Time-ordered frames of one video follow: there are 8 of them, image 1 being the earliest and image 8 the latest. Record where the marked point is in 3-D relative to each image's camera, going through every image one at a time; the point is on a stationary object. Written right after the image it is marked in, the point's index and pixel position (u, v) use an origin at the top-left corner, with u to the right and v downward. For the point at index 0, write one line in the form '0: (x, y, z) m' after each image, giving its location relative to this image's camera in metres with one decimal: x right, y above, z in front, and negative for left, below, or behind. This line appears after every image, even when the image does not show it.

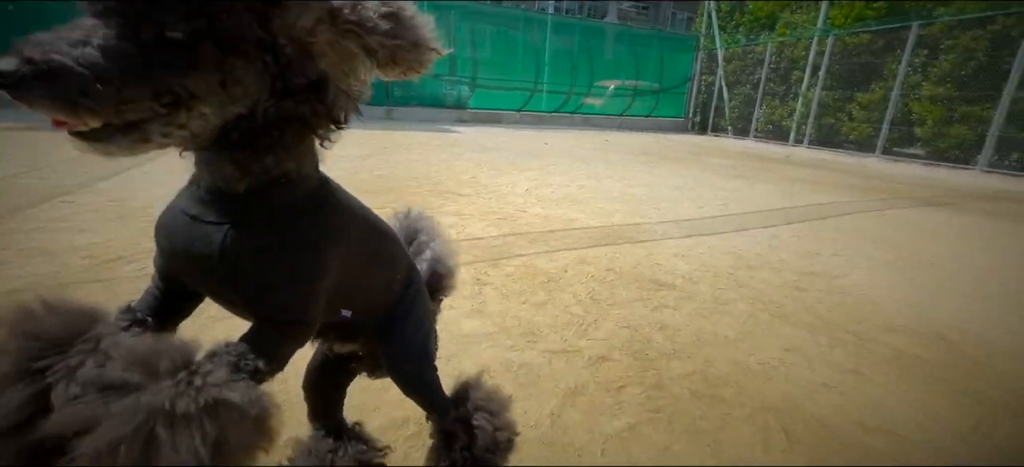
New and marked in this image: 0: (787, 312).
0: (+1.6, -0.5, +2.6) m
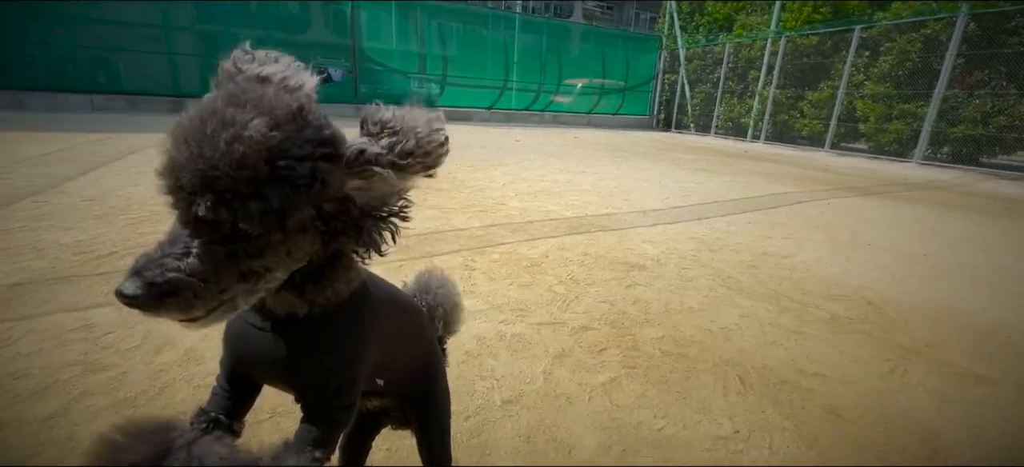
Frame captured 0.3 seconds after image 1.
0: (+1.5, -0.3, +2.9) m
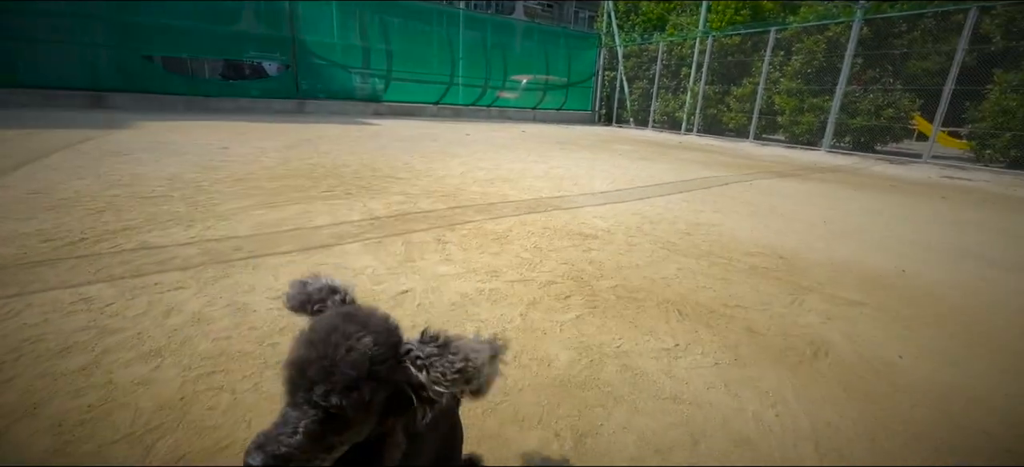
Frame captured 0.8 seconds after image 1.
0: (+1.3, -0.1, +3.4) m
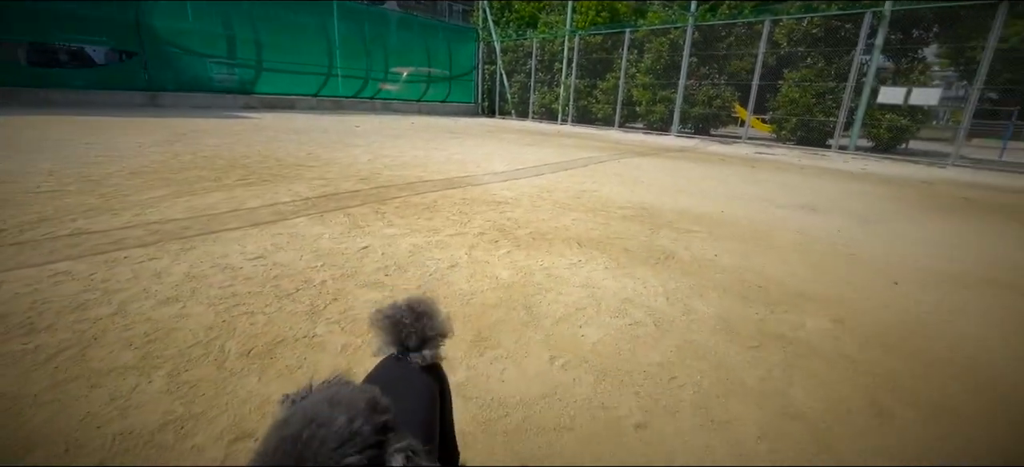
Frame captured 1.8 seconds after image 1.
0: (+0.6, +0.3, +4.3) m
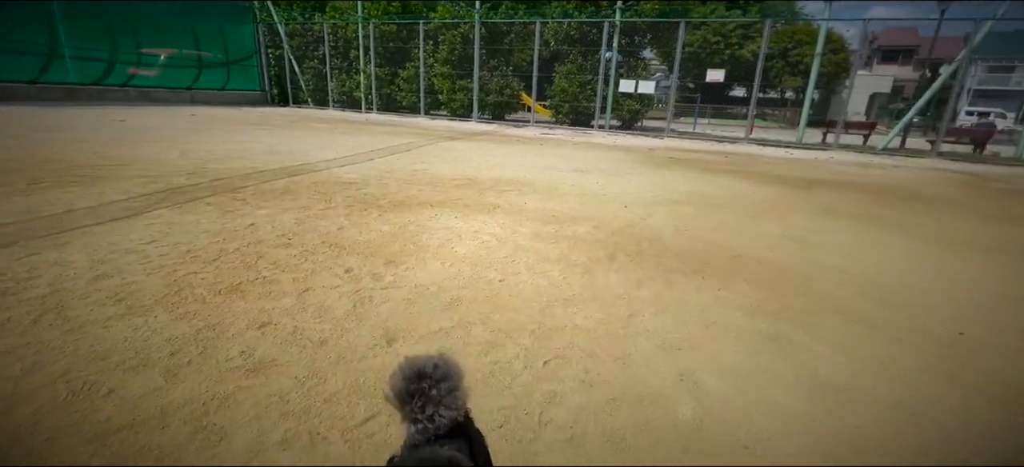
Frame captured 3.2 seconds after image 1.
0: (-1.2, +0.6, +5.2) m
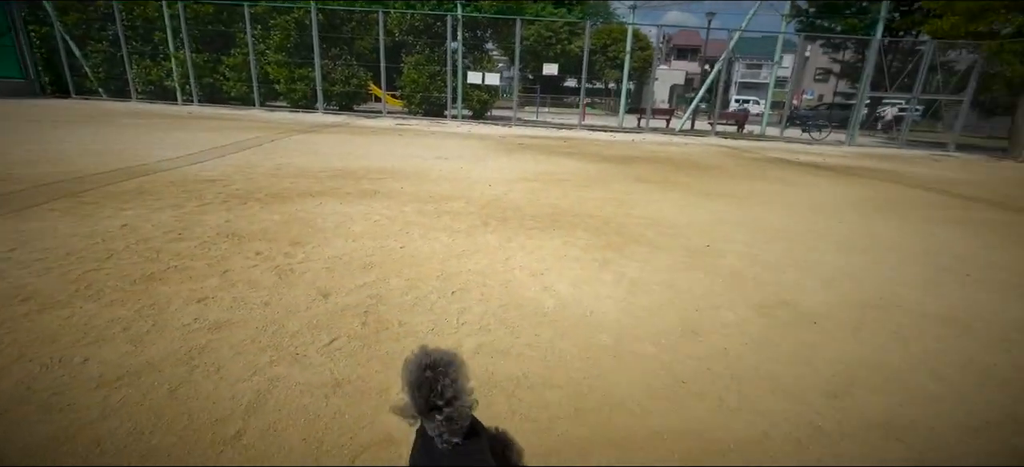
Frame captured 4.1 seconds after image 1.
0: (-2.7, +0.7, +5.3) m
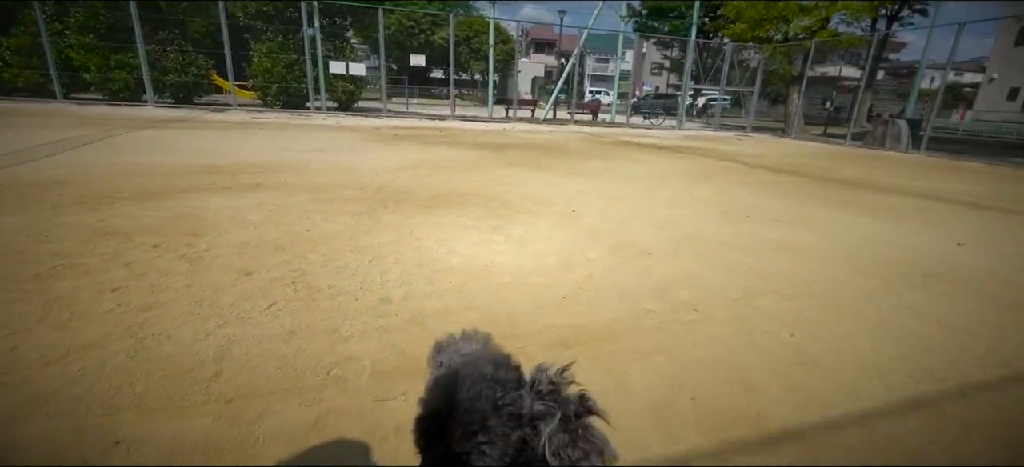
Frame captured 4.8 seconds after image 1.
0: (-4.1, +0.7, +4.8) m
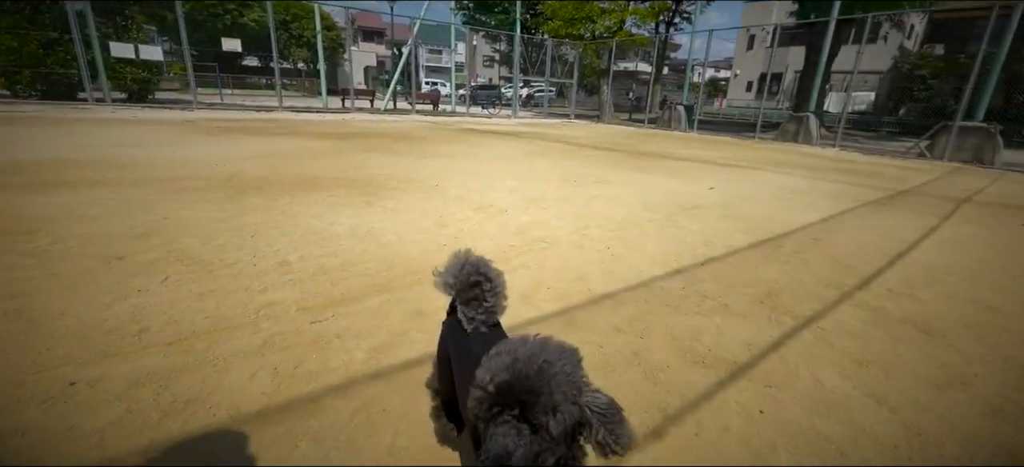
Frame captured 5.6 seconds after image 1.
0: (-5.4, +0.5, +3.7) m
